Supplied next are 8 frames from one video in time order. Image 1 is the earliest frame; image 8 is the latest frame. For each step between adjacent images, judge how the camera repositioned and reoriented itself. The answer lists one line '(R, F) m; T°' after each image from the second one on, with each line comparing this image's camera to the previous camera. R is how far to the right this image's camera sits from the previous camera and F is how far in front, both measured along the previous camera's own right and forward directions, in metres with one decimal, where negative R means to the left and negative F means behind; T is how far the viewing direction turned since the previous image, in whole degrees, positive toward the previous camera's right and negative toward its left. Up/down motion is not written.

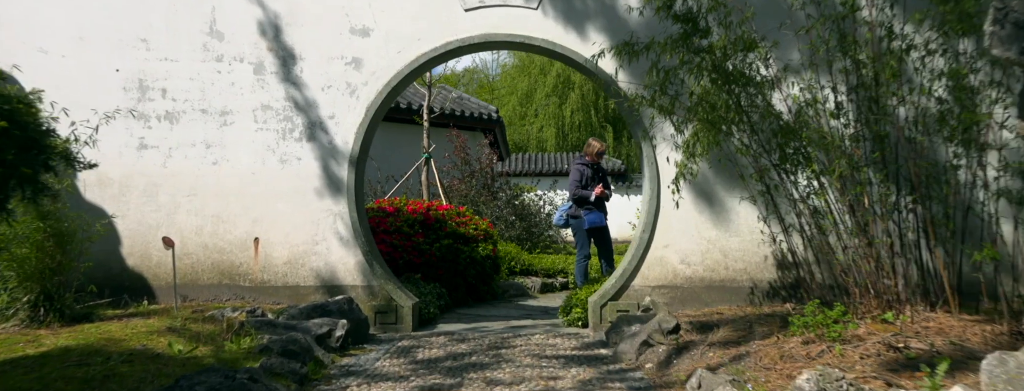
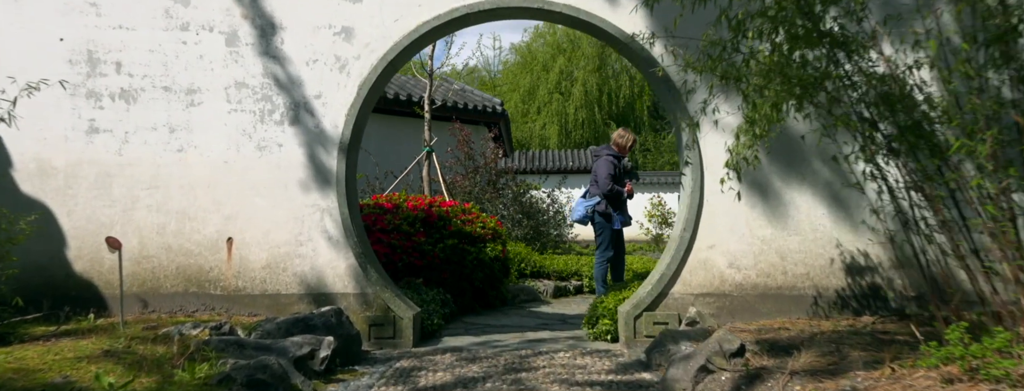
(-0.1, +0.8) m; 0°
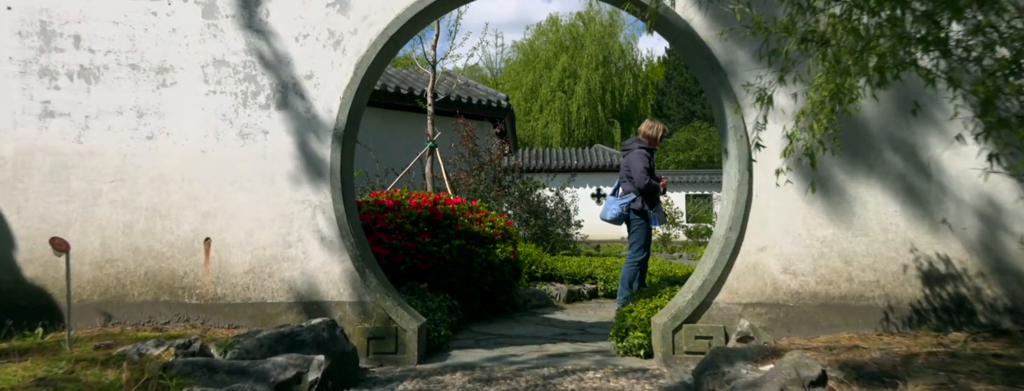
(-0.1, +0.6) m; 0°
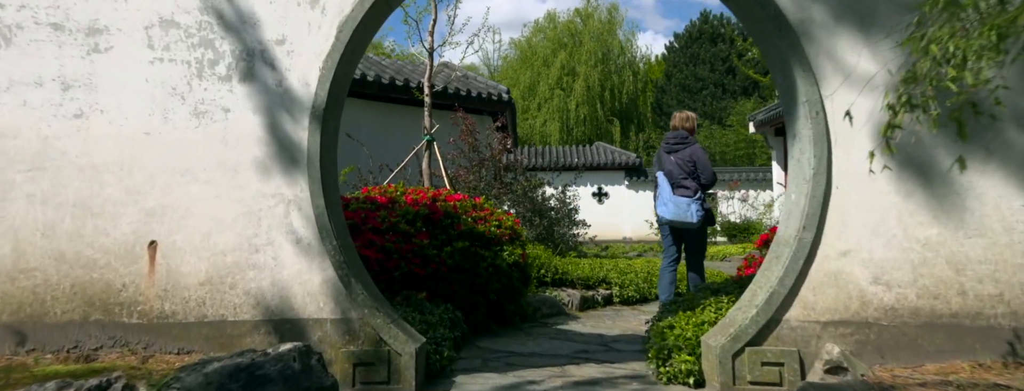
(-0.1, +0.8) m; 0°
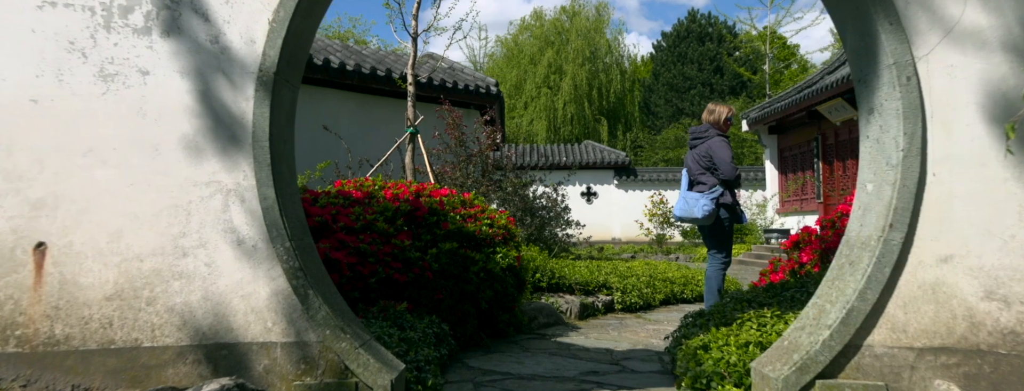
(-0.1, +0.7) m; +1°
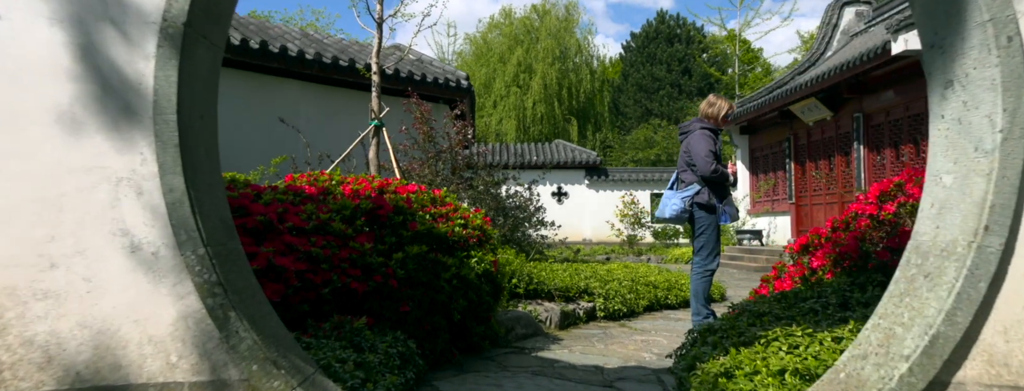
(-0.1, +0.6) m; +3°
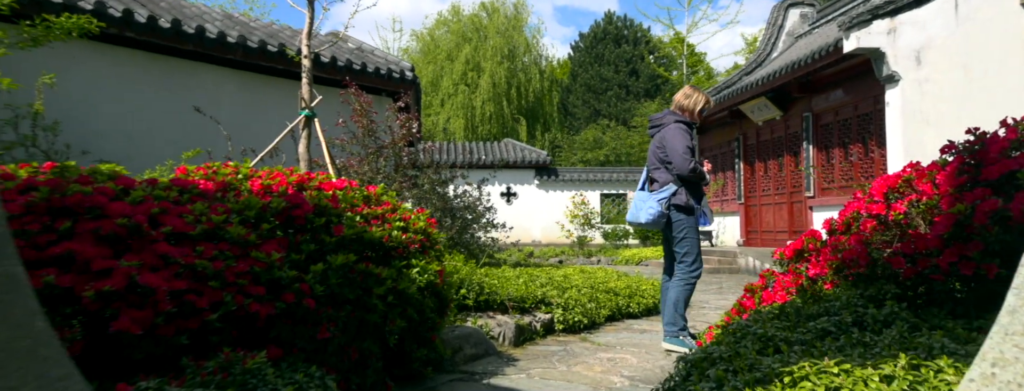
(0.0, +0.8) m; +4°
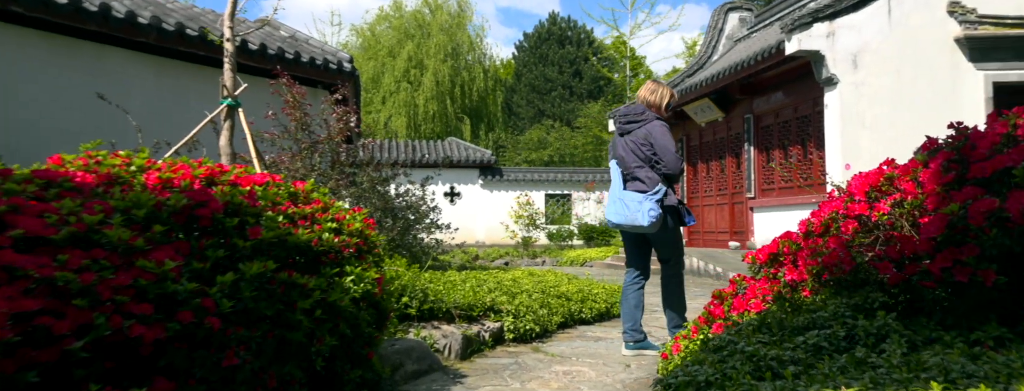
(0.0, +0.5) m; +5°
